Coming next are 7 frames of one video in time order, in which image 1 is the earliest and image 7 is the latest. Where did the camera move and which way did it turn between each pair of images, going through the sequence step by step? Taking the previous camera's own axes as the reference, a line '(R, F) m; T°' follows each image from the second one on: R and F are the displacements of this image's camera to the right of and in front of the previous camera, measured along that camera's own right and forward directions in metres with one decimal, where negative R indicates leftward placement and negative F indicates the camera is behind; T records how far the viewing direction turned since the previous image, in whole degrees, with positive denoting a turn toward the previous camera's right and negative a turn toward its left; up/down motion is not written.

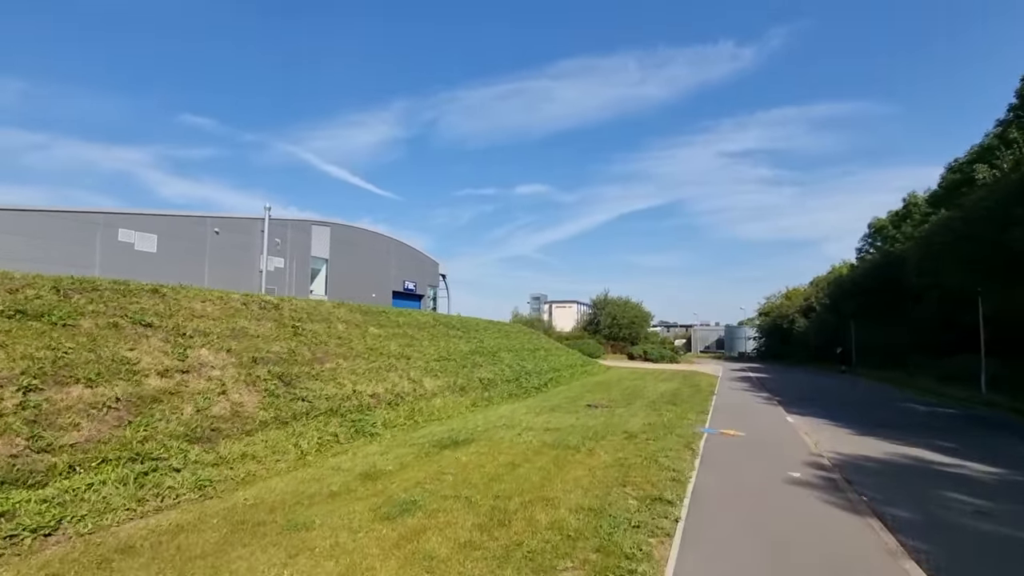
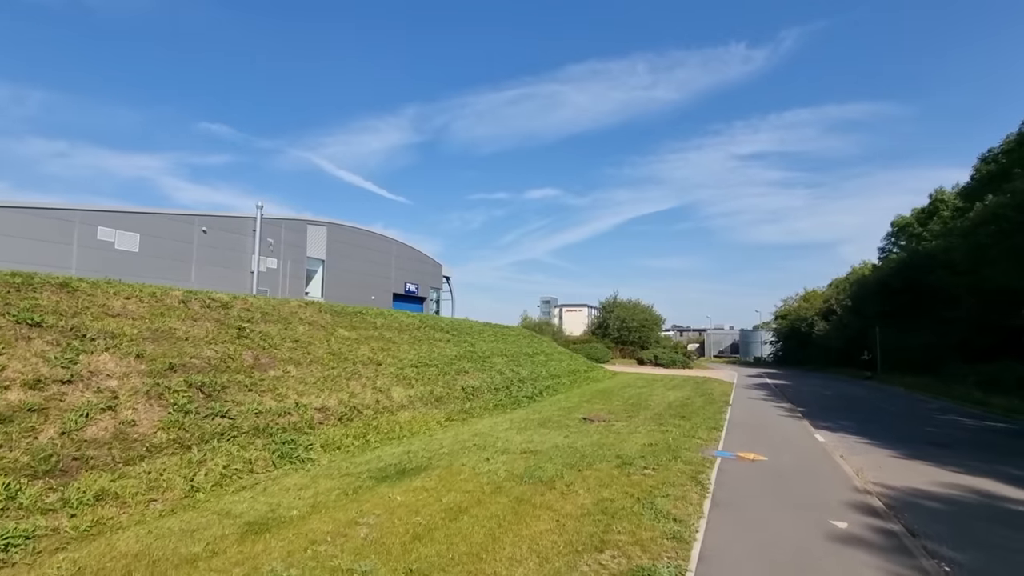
(+0.9, +2.2) m; -1°
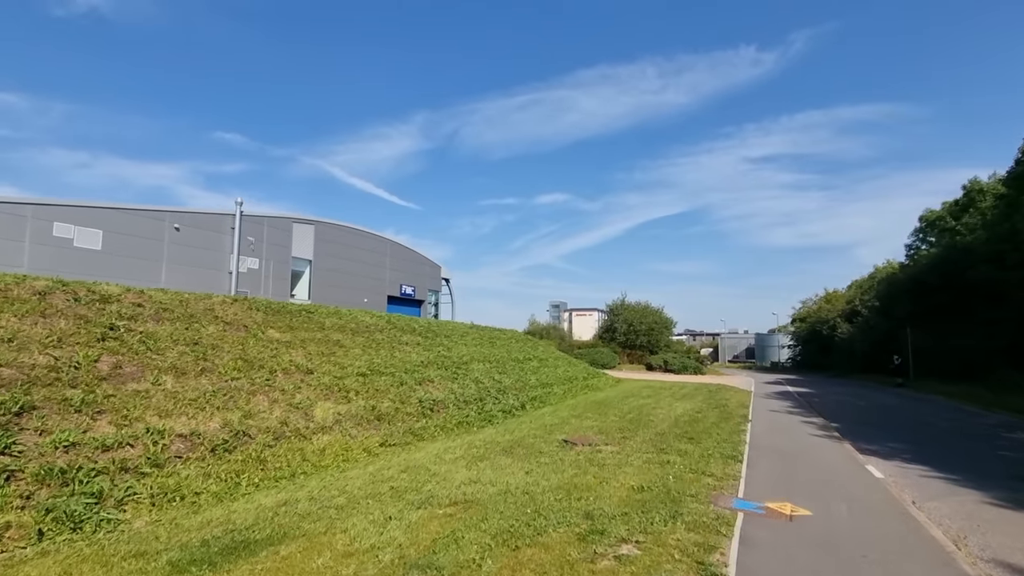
(+1.3, +3.2) m; -1°
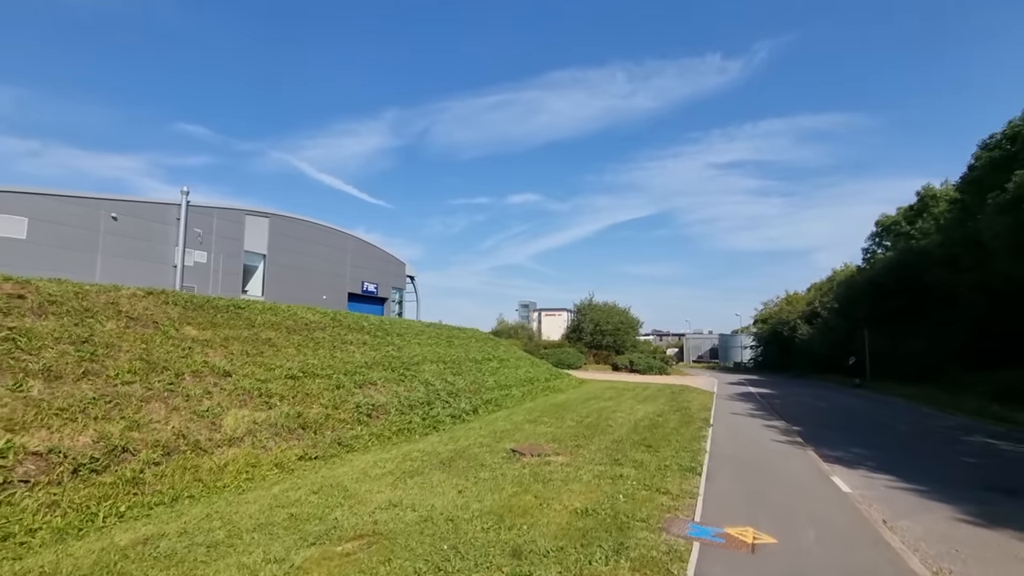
(+0.6, +1.1) m; +3°
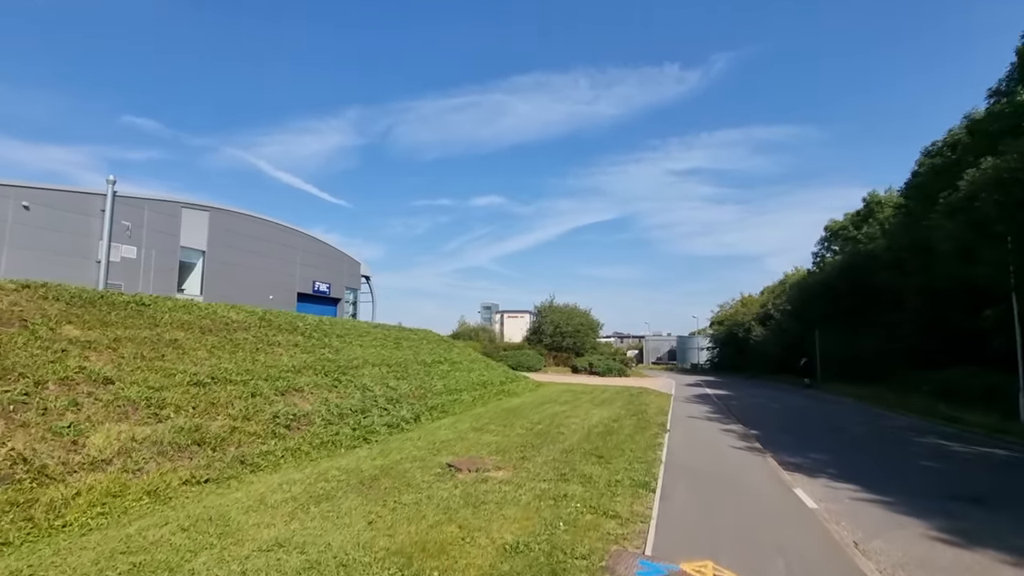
(+0.5, +1.2) m; +4°
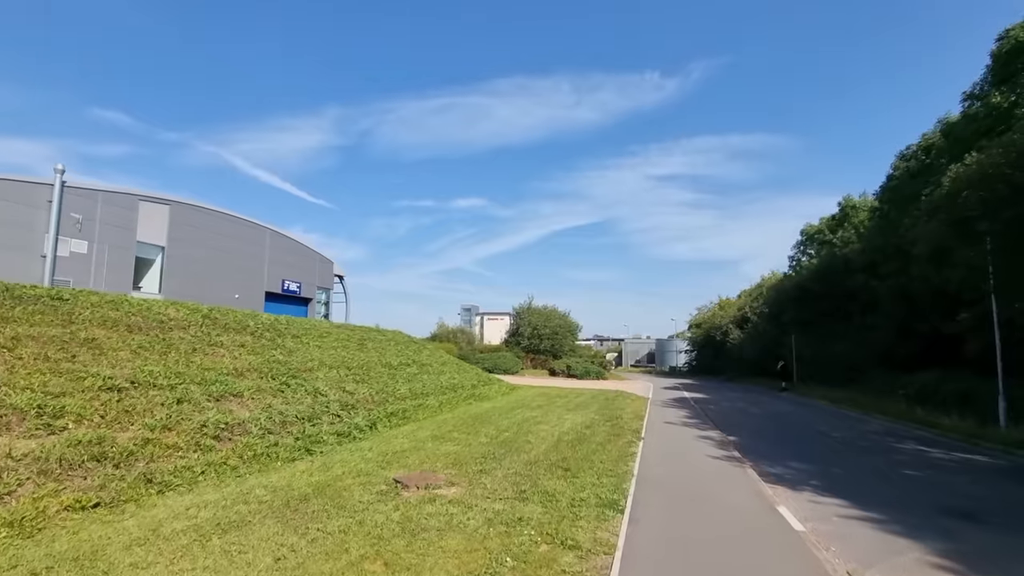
(+0.4, +1.1) m; +2°
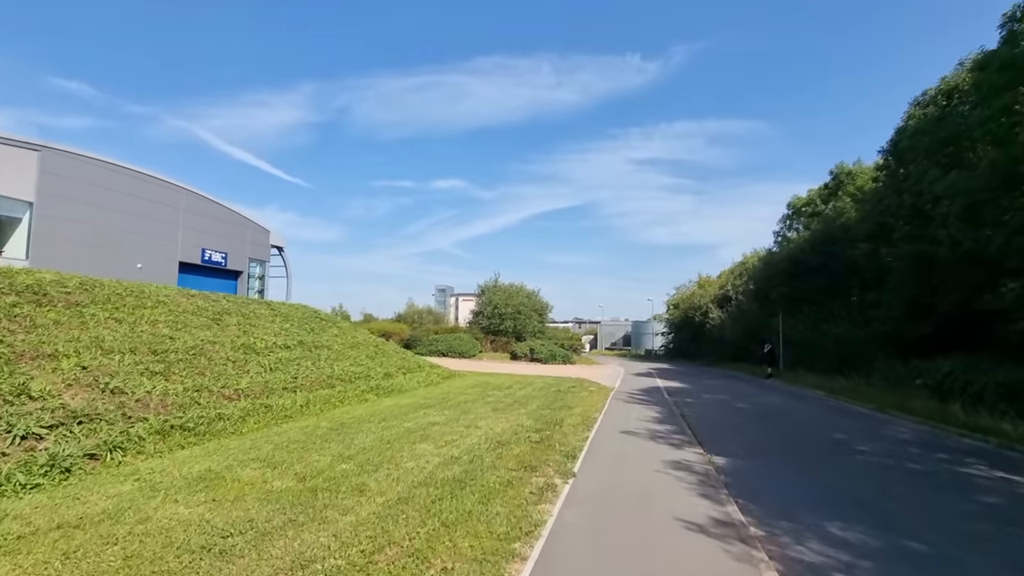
(+2.3, +5.9) m; +2°
